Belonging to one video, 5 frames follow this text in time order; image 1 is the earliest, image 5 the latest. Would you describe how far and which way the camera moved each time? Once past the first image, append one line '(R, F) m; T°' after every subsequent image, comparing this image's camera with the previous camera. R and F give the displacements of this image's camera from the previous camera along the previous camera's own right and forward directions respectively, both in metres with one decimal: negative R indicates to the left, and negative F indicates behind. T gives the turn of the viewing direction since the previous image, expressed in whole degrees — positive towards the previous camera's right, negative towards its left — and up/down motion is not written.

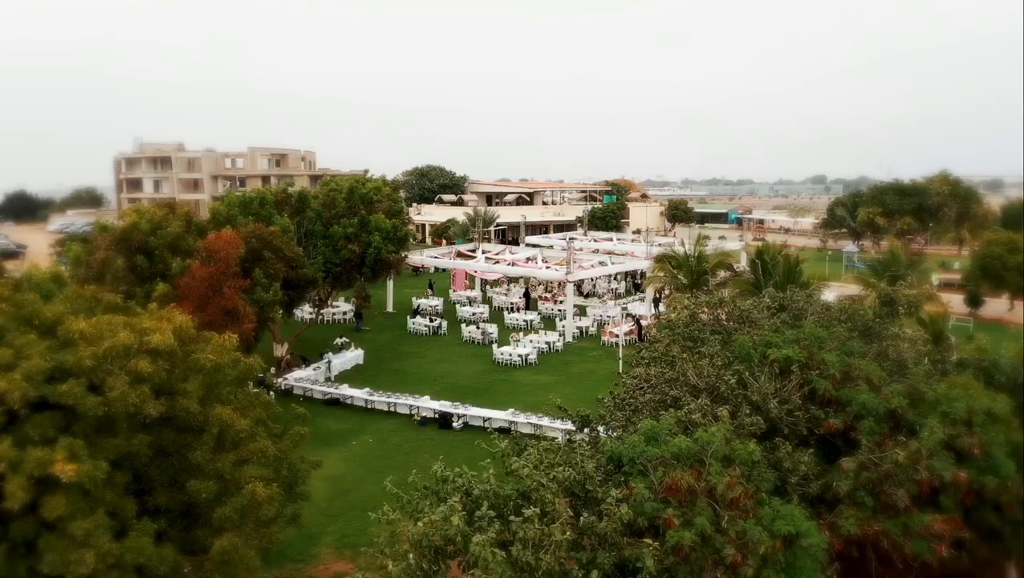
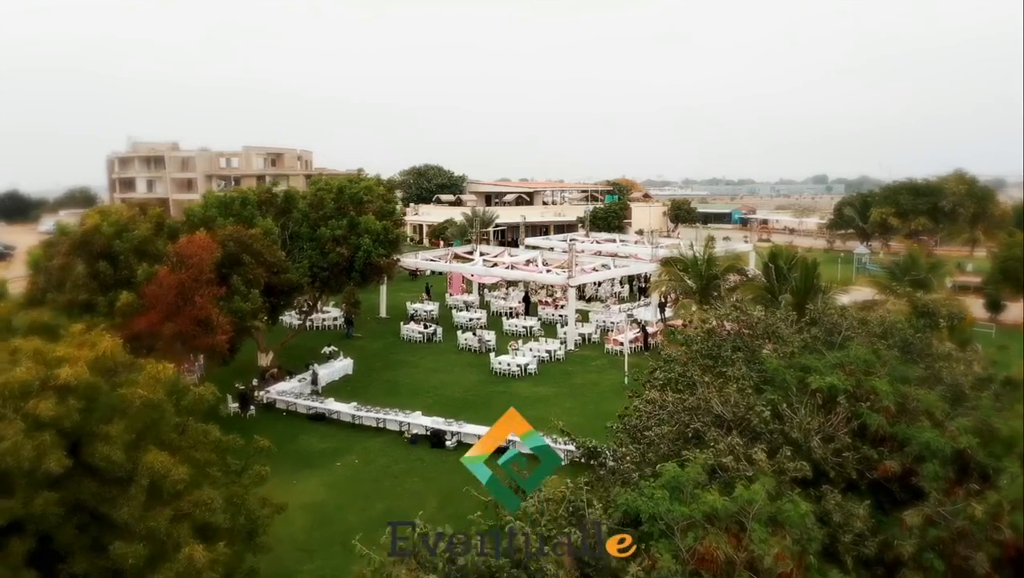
(0.0, +1.3) m; 0°
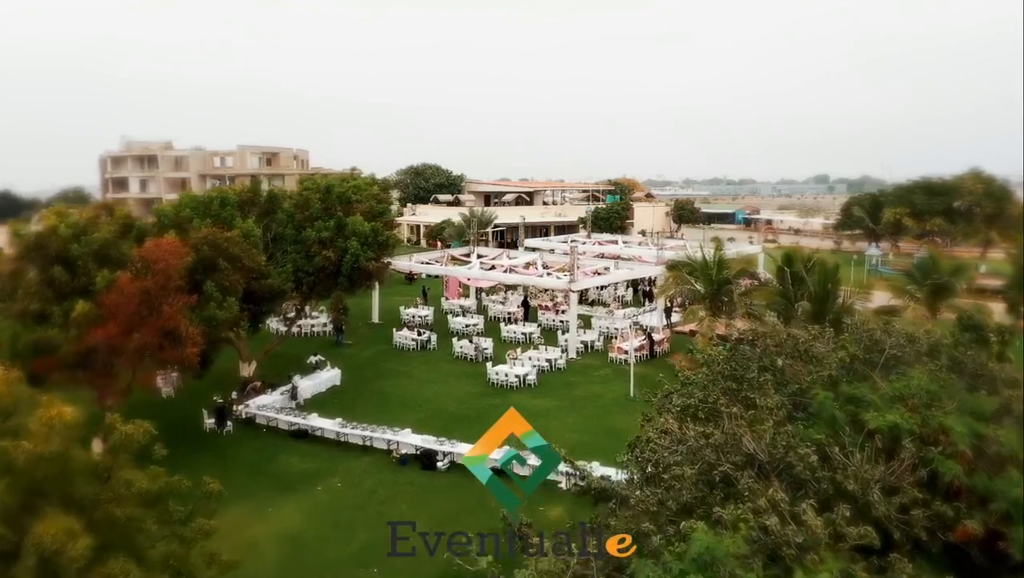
(+0.1, +1.3) m; 0°
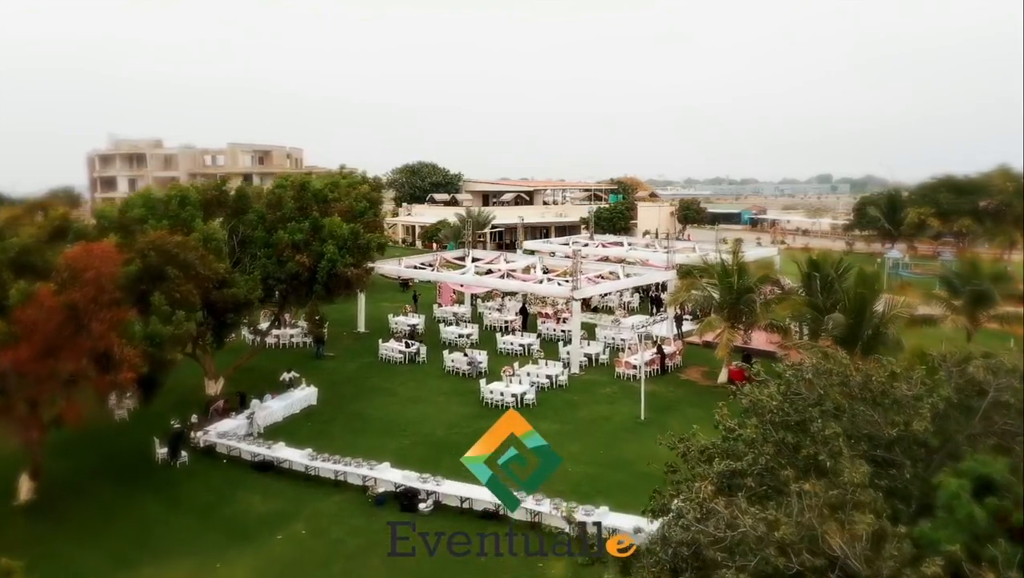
(+0.1, +2.1) m; 0°
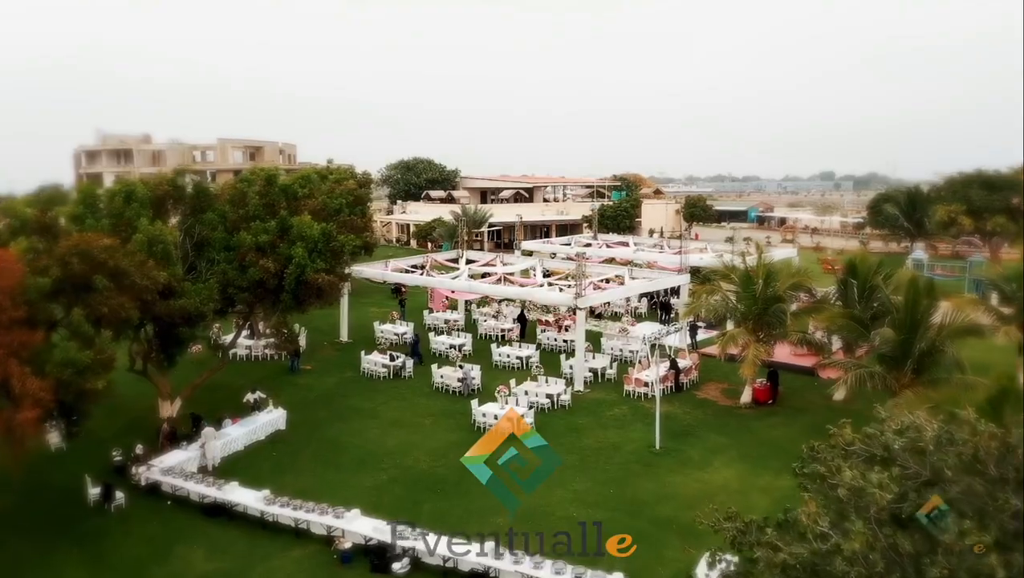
(+0.1, +2.2) m; 0°
